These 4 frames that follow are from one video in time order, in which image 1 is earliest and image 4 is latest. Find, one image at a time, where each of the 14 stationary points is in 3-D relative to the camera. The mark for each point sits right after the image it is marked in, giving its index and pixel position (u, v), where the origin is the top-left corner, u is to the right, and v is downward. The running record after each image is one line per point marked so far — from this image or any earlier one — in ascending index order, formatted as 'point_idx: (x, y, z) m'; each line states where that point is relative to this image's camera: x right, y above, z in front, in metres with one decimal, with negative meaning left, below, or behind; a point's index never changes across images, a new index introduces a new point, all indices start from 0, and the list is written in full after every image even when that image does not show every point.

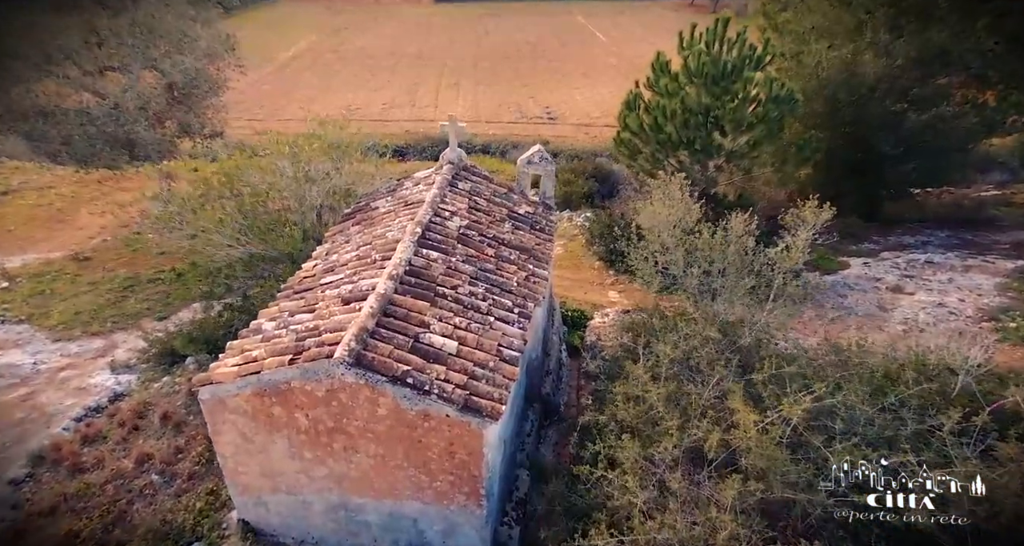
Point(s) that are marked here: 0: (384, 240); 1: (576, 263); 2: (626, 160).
0: (-2.1, +0.5, +10.8) m
1: (+1.8, +0.3, +18.8) m
2: (+3.5, +3.5, +19.9) m
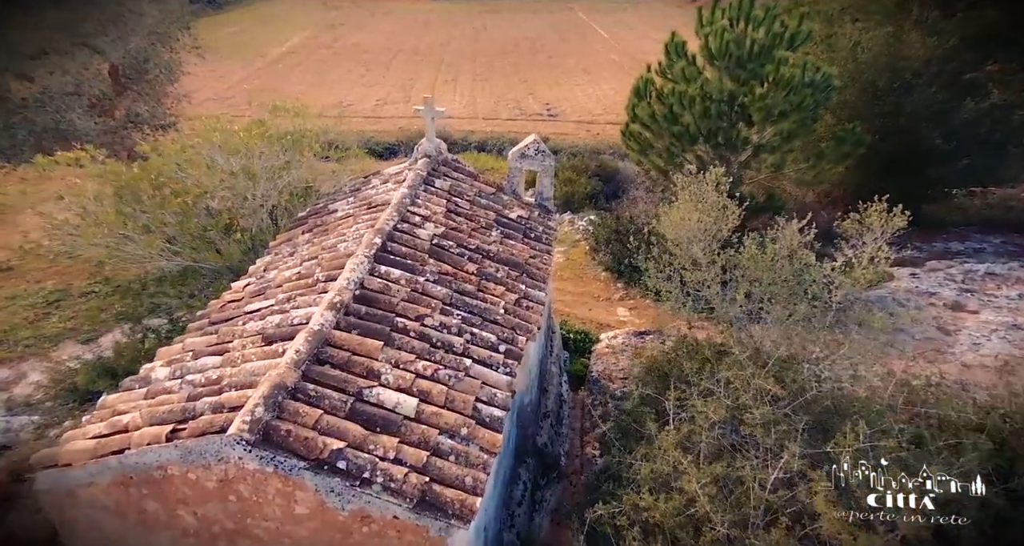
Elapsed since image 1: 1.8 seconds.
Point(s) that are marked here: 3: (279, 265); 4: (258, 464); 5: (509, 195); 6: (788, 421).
0: (-2.3, +0.3, +8.4) m
1: (+1.7, 0.0, +16.4) m
2: (+3.3, +3.2, +17.5) m
3: (-3.2, +0.1, +8.8) m
4: (-2.0, -1.5, +5.1) m
5: (-0.1, +1.3, +11.1) m
6: (+2.9, -1.5, +6.9) m
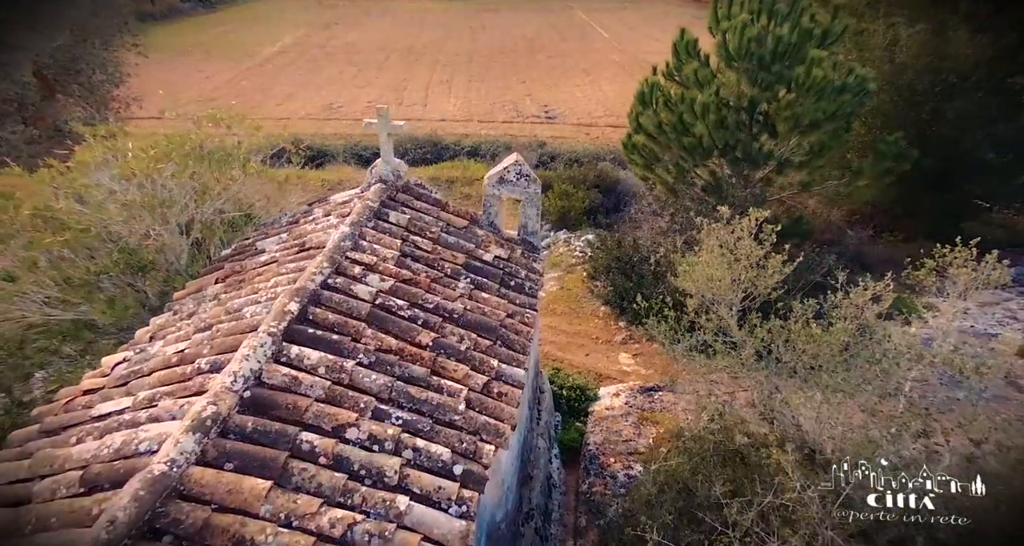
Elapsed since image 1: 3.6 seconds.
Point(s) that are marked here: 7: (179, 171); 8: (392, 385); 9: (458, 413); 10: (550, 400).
0: (-2.6, -0.5, +6.2) m
1: (+1.4, -0.8, +14.2) m
2: (+3.0, +2.4, +15.3) m
3: (-3.5, -0.6, +6.6) m
4: (-2.3, -2.2, +2.9) m
5: (-0.4, +0.6, +8.8) m
6: (+2.6, -2.2, +4.6) m
7: (-5.6, +1.6, +10.6) m
8: (-1.1, -1.0, +5.7) m
9: (-0.5, -1.2, +5.7) m
10: (+0.6, -2.0, +10.3) m
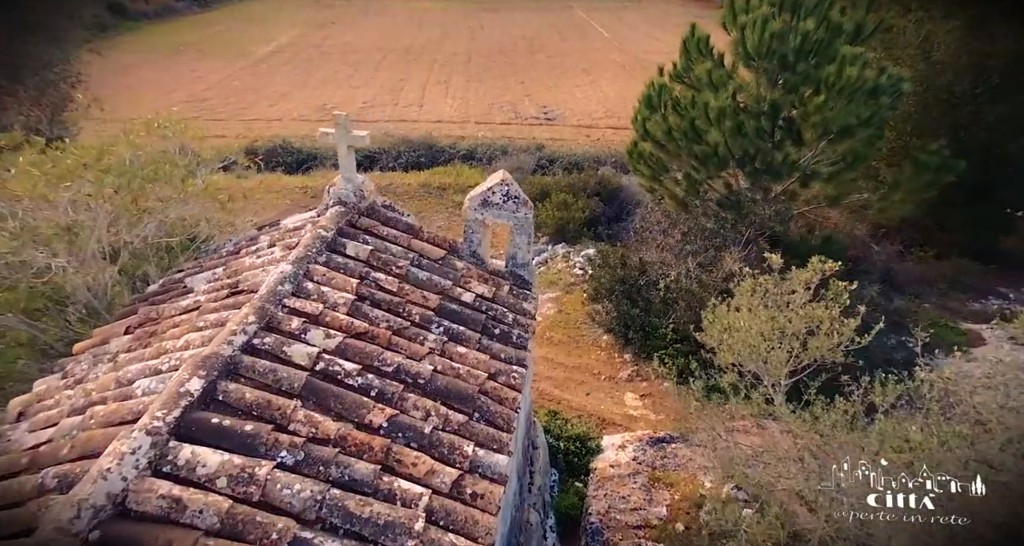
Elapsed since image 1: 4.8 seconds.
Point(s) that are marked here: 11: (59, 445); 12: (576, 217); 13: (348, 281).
0: (-2.8, -0.9, +4.7) m
1: (+1.2, -1.2, +12.6) m
2: (+2.9, +2.0, +13.8) m
3: (-3.6, -1.1, +5.1) m
4: (-2.5, -2.7, +1.3) m
5: (-0.5, +0.2, +7.3) m
6: (+2.4, -2.7, +3.1) m
7: (-5.7, +1.2, +9.1) m
8: (-1.2, -1.4, +4.1) m
9: (-0.6, -1.7, +4.2) m
10: (+0.4, -2.4, +8.7) m
11: (-2.9, -1.1, +4.3) m
12: (+1.8, +1.6, +18.3) m
13: (-1.6, -0.1, +6.2) m
